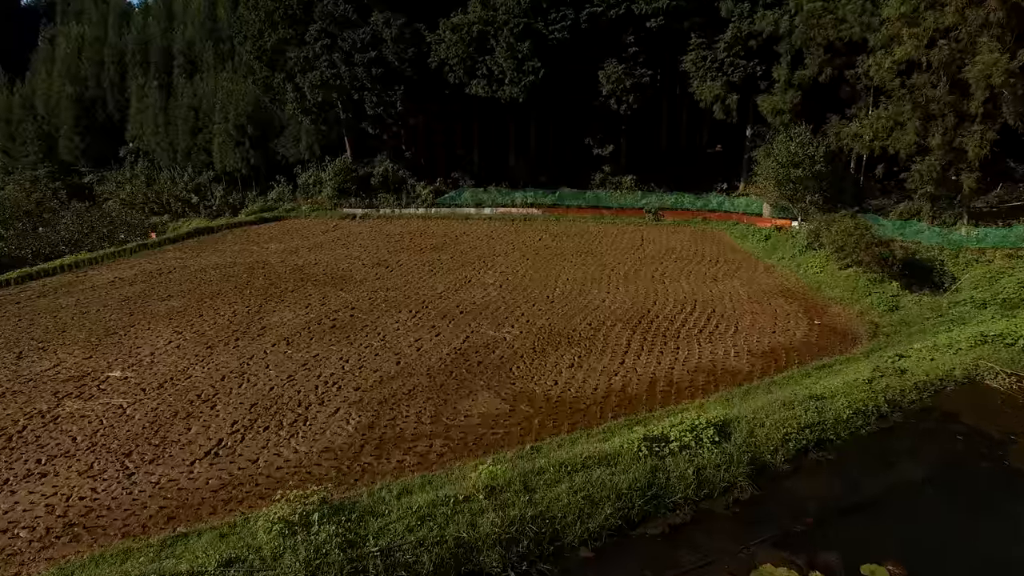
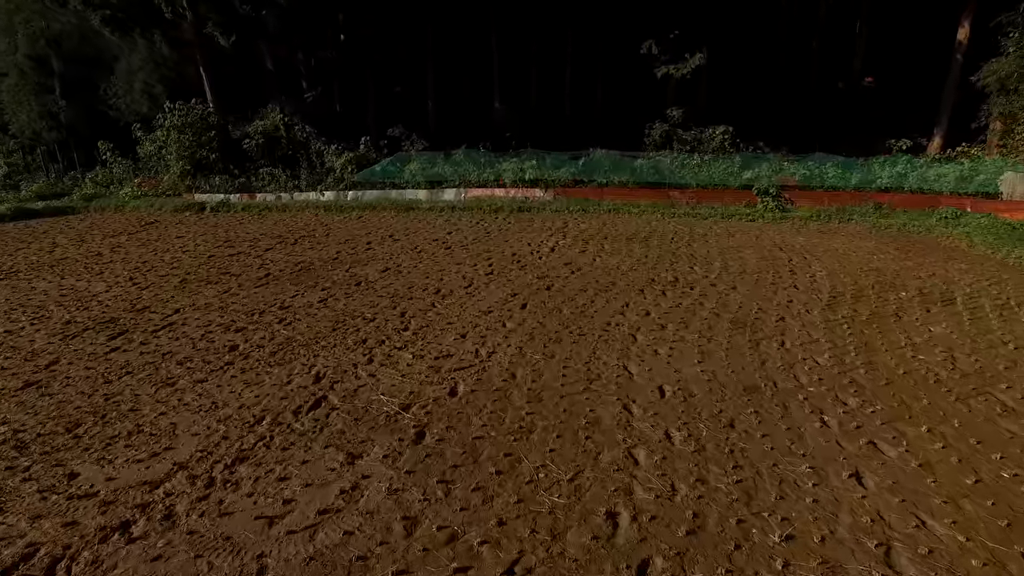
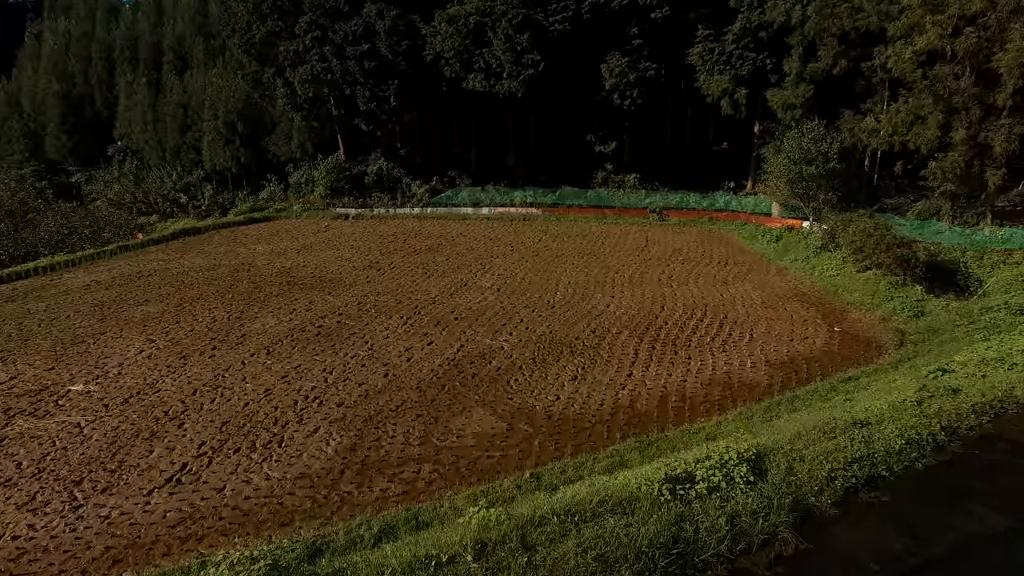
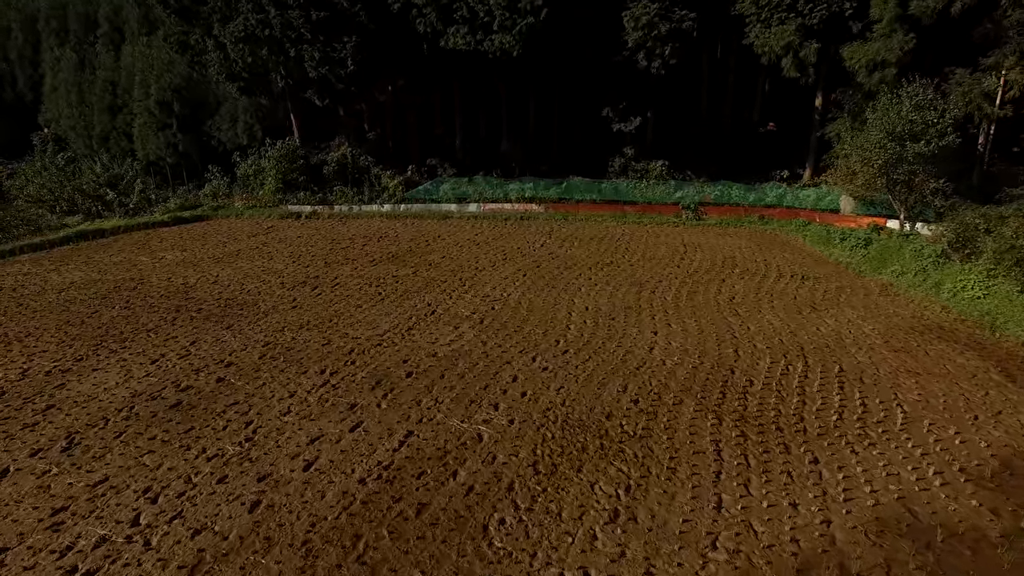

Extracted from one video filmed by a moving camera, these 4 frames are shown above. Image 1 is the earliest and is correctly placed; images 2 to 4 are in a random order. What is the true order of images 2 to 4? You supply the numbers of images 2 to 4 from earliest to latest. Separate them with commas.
3, 4, 2
